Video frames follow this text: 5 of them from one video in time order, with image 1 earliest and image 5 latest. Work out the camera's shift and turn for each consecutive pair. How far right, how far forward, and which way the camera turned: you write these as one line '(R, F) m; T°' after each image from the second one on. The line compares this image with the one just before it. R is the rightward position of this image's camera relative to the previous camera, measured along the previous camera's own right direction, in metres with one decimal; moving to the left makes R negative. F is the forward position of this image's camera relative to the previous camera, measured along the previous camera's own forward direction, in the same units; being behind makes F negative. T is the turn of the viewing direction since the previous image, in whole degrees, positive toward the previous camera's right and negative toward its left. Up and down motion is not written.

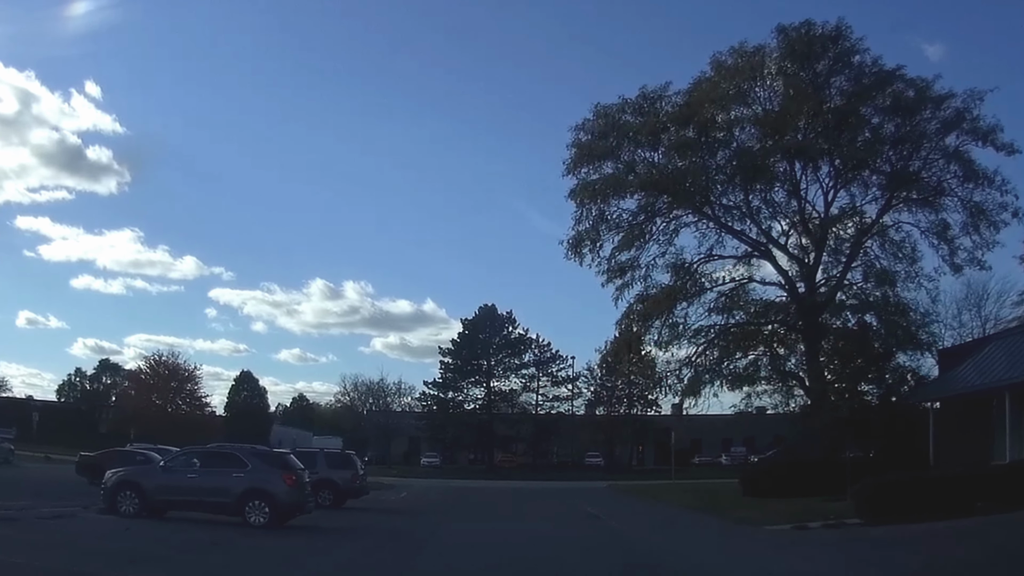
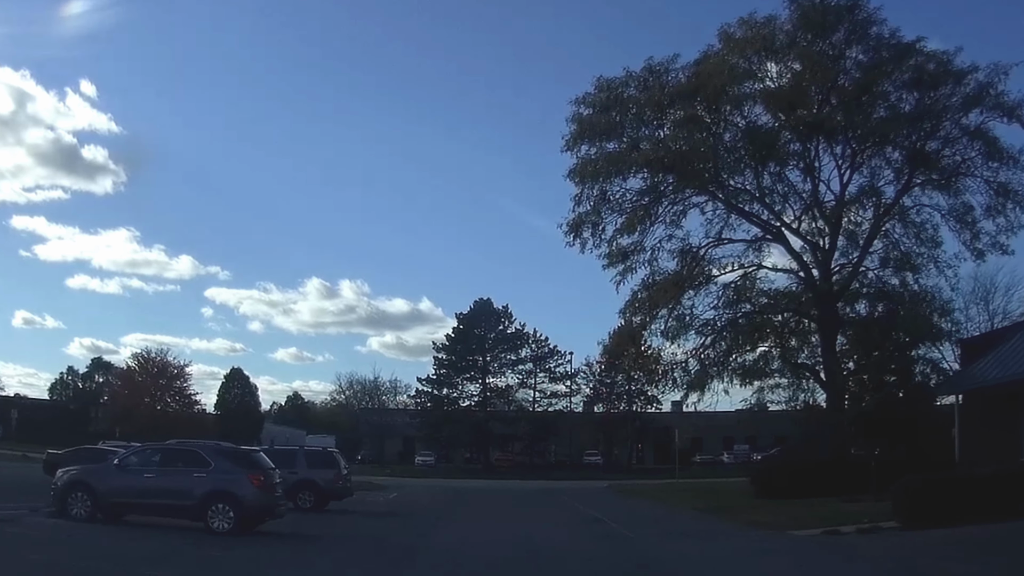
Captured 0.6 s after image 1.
(0.0, +2.3) m; 0°
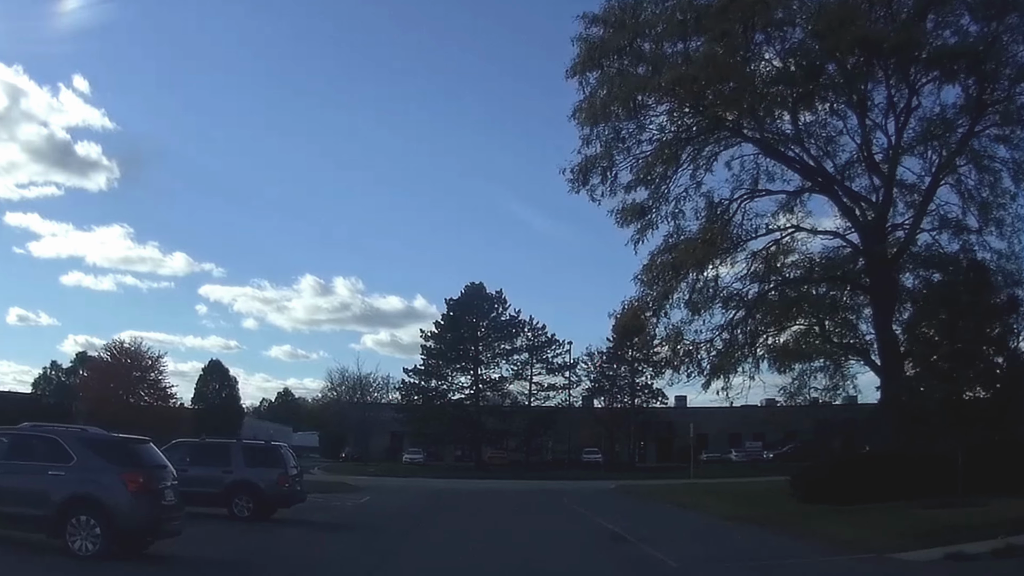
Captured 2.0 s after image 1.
(0.0, +5.8) m; 0°
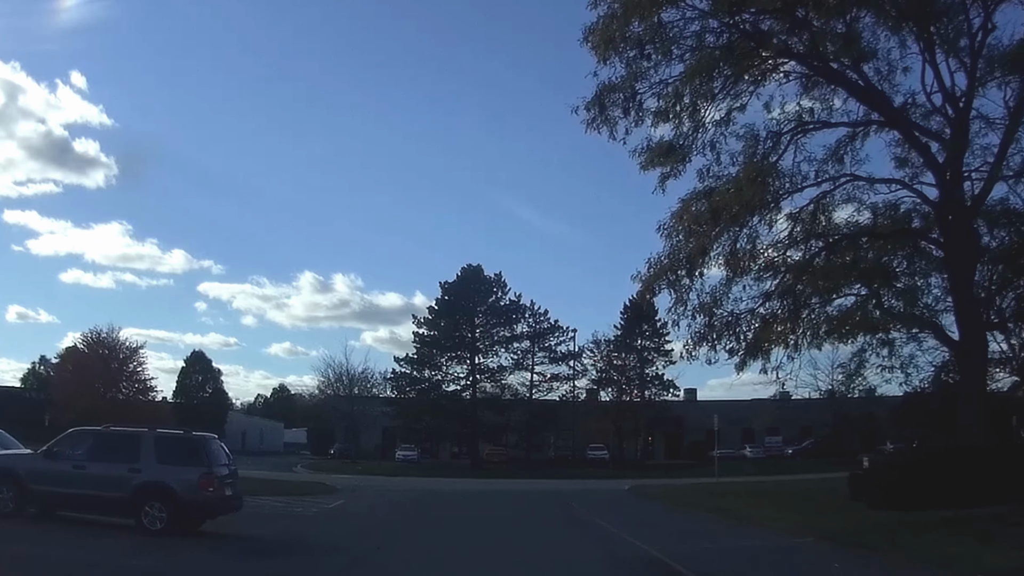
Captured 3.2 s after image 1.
(0.0, +5.4) m; 0°
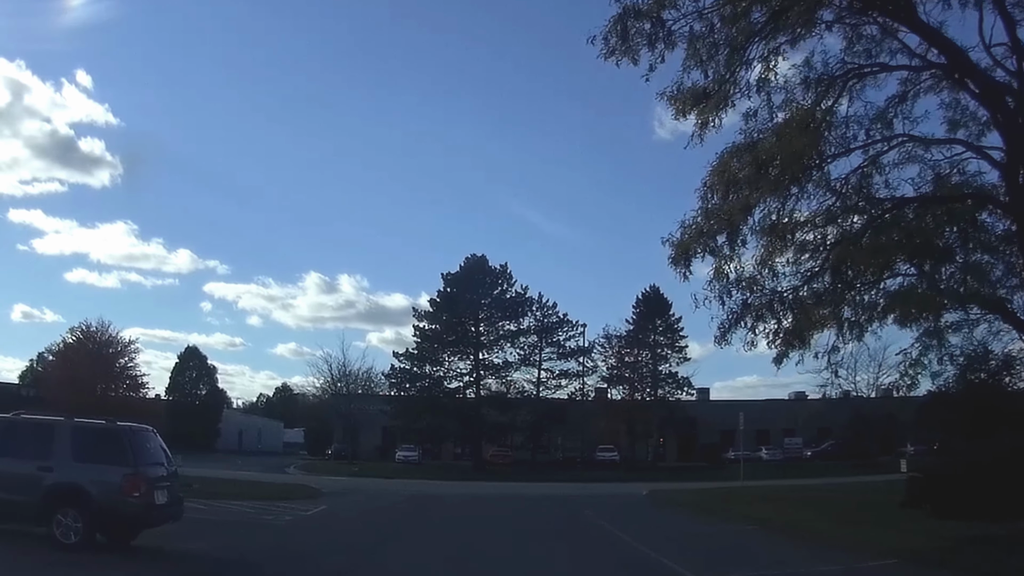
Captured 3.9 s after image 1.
(0.0, +3.5) m; 0°
